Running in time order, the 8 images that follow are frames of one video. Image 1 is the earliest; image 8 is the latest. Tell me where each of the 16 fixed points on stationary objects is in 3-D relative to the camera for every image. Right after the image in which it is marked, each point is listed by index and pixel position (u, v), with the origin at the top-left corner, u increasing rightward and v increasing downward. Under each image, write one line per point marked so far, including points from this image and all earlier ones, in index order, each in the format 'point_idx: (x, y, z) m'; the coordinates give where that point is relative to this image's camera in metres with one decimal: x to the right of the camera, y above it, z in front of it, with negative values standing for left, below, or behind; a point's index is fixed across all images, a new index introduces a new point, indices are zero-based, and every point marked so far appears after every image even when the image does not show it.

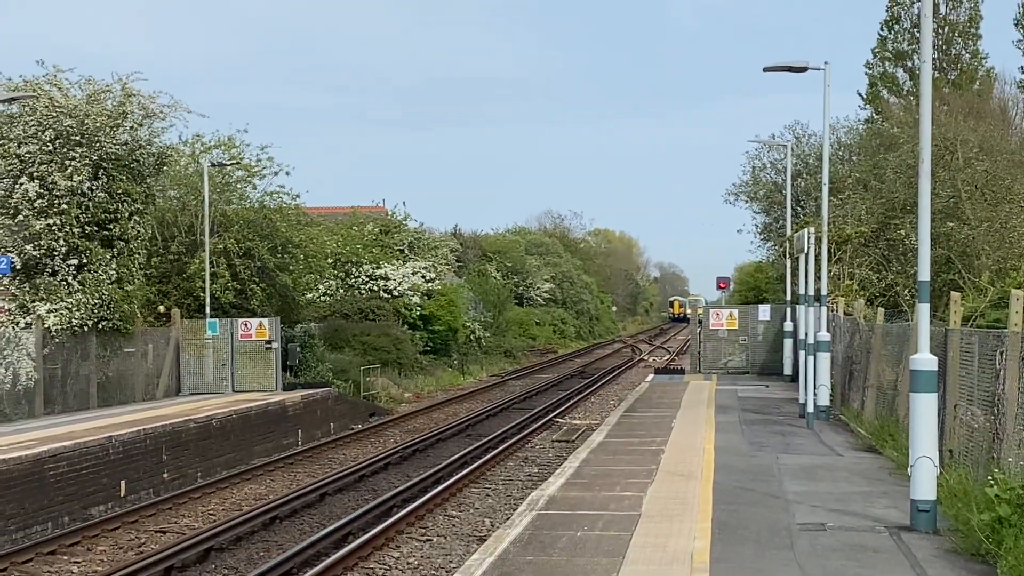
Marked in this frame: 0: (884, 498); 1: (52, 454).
0: (+4.3, -2.4, +11.5) m
1: (-5.8, -2.1, +12.9) m
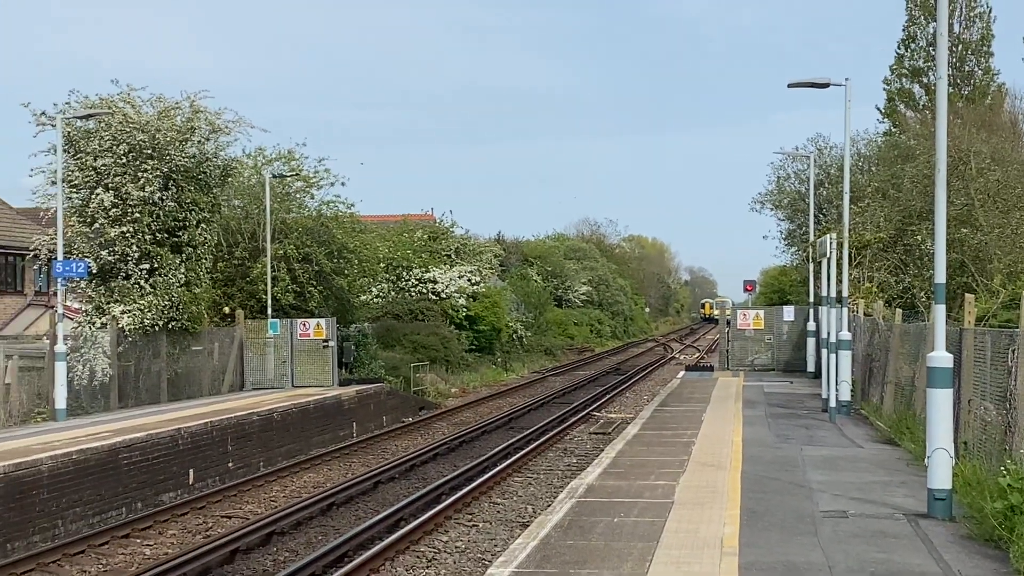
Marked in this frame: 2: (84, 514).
0: (+4.8, -2.4, +12.2) m
1: (-5.3, -2.1, +13.8) m
2: (-5.4, -2.8, +12.7) m
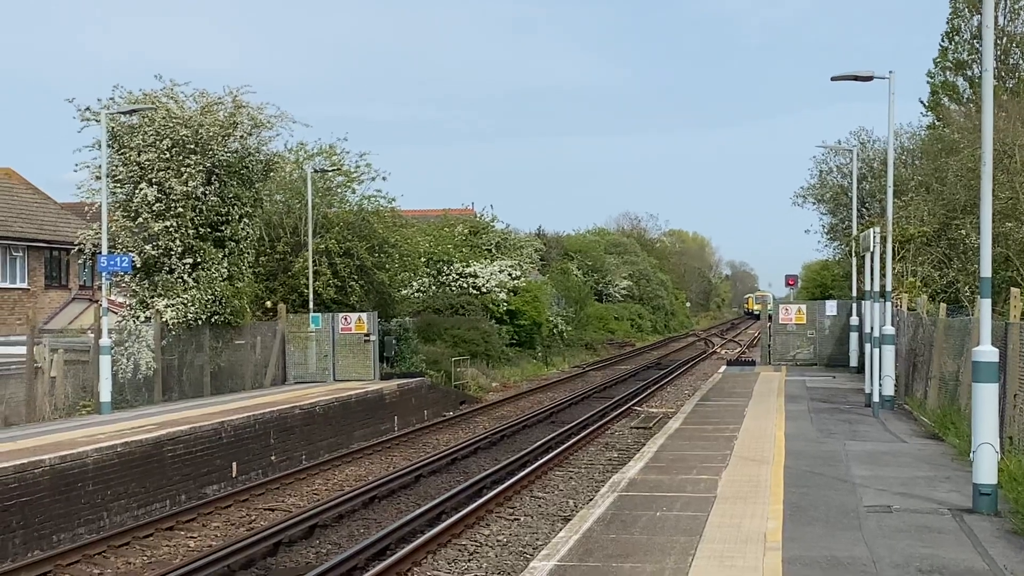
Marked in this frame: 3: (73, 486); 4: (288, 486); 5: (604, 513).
0: (+5.3, -2.4, +12.2) m
1: (-4.8, -2.0, +13.9) m
2: (-4.9, -2.8, +12.8) m
3: (-5.2, -2.3, +11.9) m
4: (-3.3, -2.9, +14.8) m
5: (+1.1, -2.6, +11.7) m
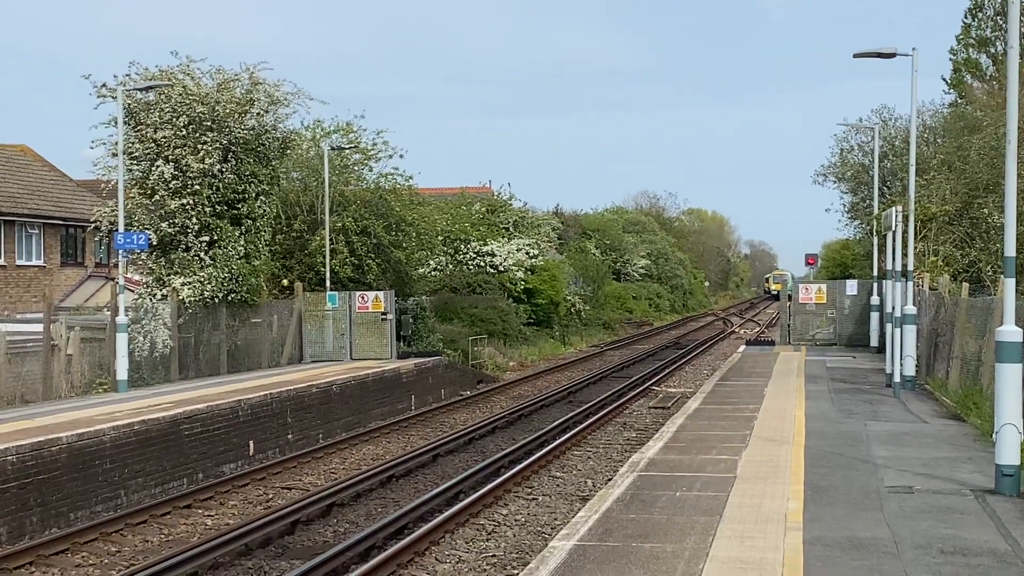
0: (+5.5, -2.1, +12.1) m
1: (-4.5, -1.7, +13.8) m
2: (-4.7, -2.5, +12.7) m
3: (-5.0, -2.1, +11.9) m
4: (-3.1, -2.6, +14.8) m
5: (+1.3, -2.4, +11.6) m
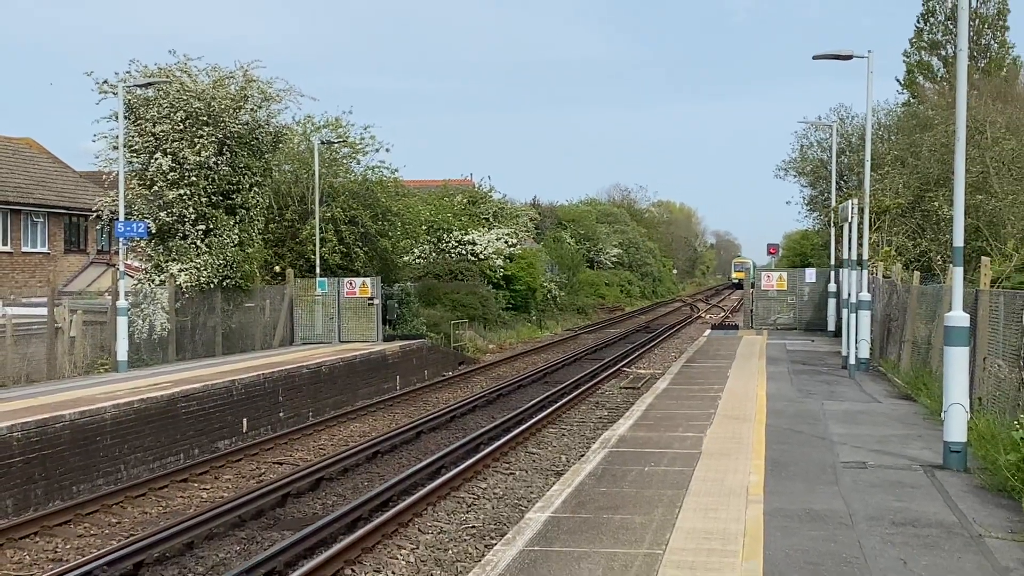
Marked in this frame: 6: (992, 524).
0: (+5.2, -2.0, +12.8) m
1: (-4.8, -1.6, +14.5) m
2: (-5.0, -2.3, +13.4) m
3: (-5.3, -1.9, +12.5) m
4: (-3.4, -2.4, +15.5) m
5: (+1.0, -2.2, +12.3) m
6: (+4.9, -2.4, +10.1) m
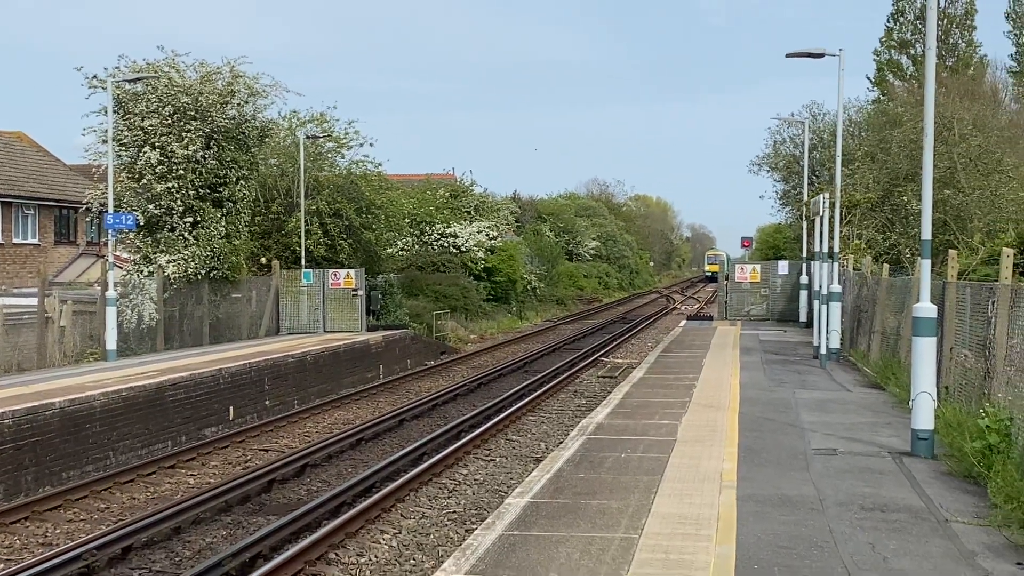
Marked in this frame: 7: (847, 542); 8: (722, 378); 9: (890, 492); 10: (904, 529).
0: (+5.0, -1.9, +13.2) m
1: (-5.1, -1.4, +14.8) m
2: (-5.2, -2.2, +13.7) m
3: (-5.5, -1.8, +12.8) m
4: (-3.7, -2.3, +15.8) m
5: (+0.8, -2.1, +12.7) m
6: (+4.7, -2.3, +10.5) m
7: (+3.2, -2.4, +9.5) m
8: (+3.6, -1.6, +17.2) m
9: (+4.2, -2.3, +11.0) m
10: (+3.9, -2.4, +9.8) m
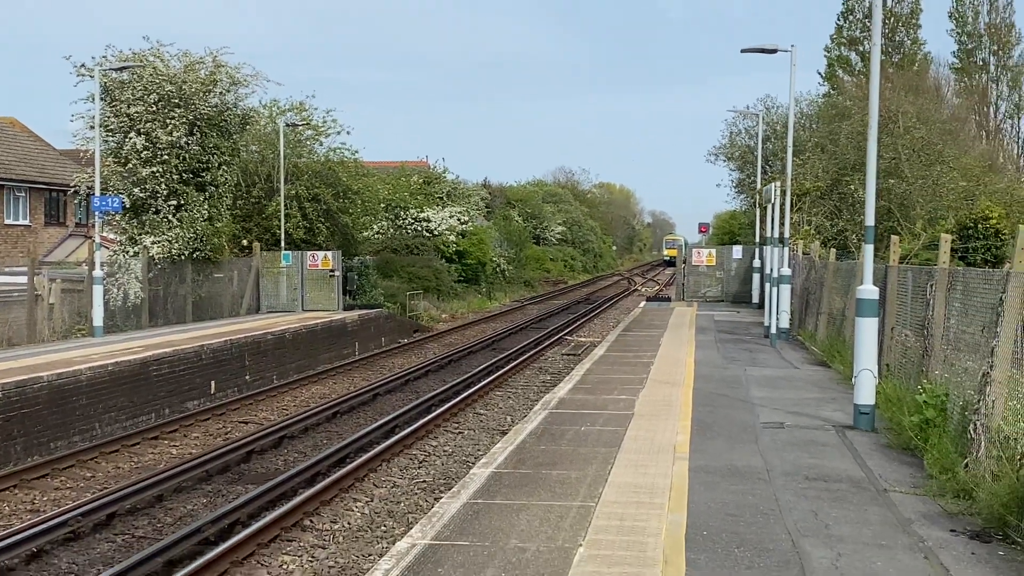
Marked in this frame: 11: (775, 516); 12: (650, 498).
0: (+4.5, -1.6, +14.0) m
1: (-5.5, -1.1, +15.4) m
2: (-5.7, -1.9, +14.3) m
3: (-6.0, -1.5, +13.4) m
4: (-4.2, -2.0, +16.4) m
5: (+0.3, -1.9, +13.4) m
6: (+4.3, -2.1, +11.3) m
7: (+2.9, -2.3, +10.3) m
8: (+3.1, -1.4, +18.0) m
9: (+3.8, -2.0, +11.8) m
10: (+3.5, -2.2, +10.6) m
11: (+2.6, -2.3, +10.1) m
12: (+1.5, -2.2, +10.7) m
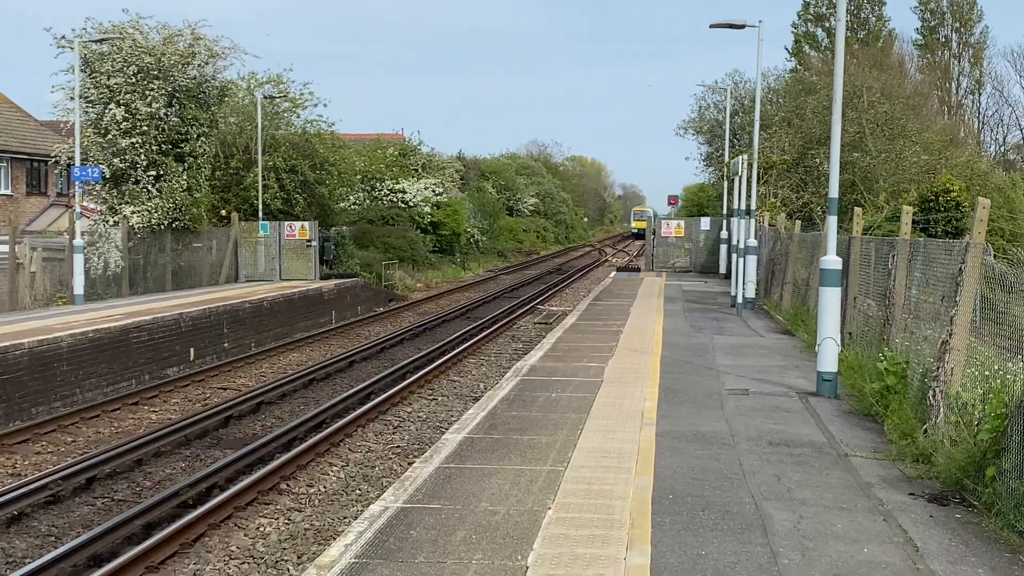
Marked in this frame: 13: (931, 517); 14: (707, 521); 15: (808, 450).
0: (+4.2, -1.2, +14.4) m
1: (-5.9, -0.7, +15.7) m
2: (-6.0, -1.5, +14.6) m
3: (-6.3, -1.1, +13.7) m
4: (-4.6, -1.5, +16.7) m
5: (0.0, -1.5, +13.7) m
6: (+4.0, -1.8, +11.7) m
7: (+2.5, -1.9, +10.6) m
8: (+2.7, -0.9, +18.4) m
9: (+3.4, -1.7, +12.2) m
10: (+3.2, -1.8, +11.0) m
11: (+2.3, -1.9, +10.4) m
12: (+1.1, -1.9, +11.0) m
13: (+3.7, -2.0, +8.9) m
14: (+1.7, -2.0, +8.8) m
15: (+3.4, -1.8, +11.5) m
